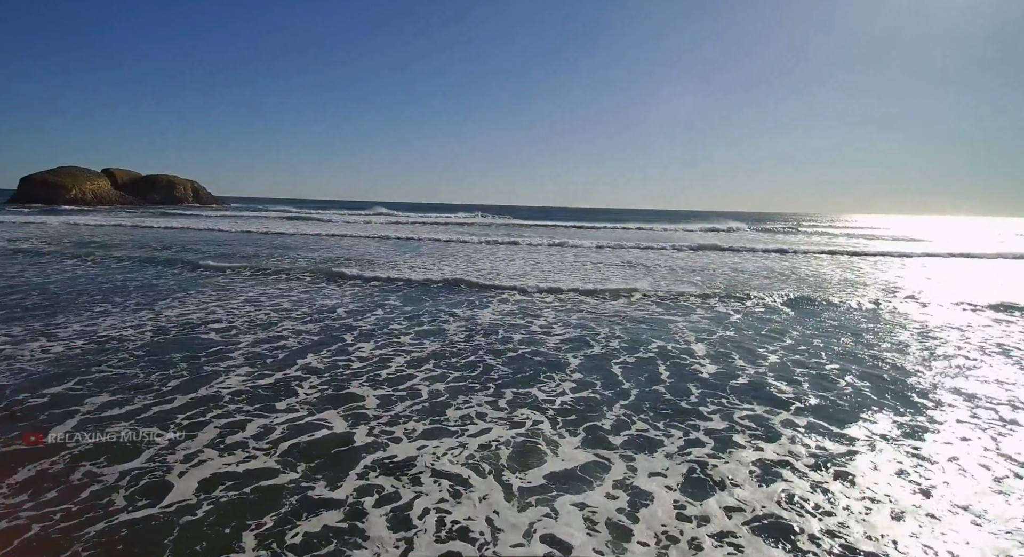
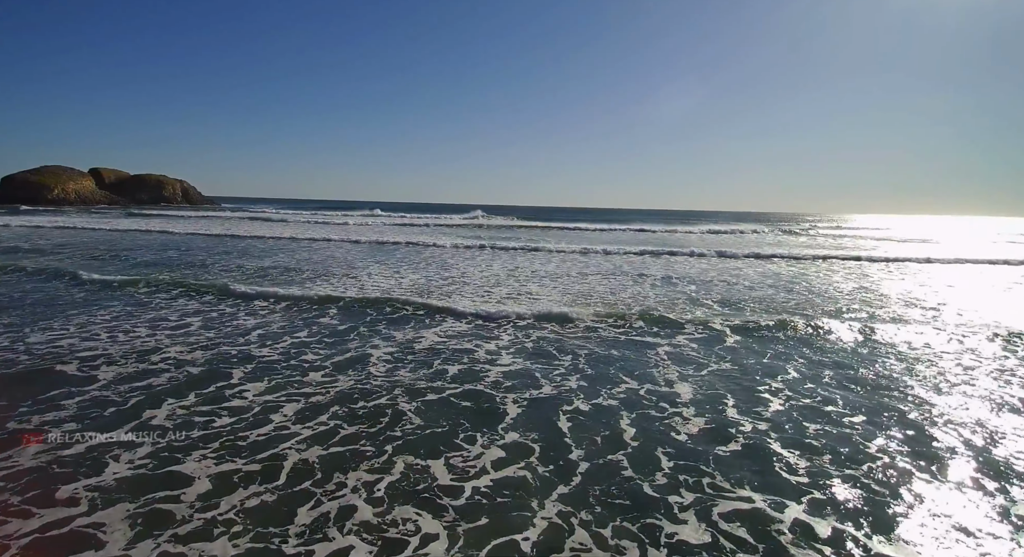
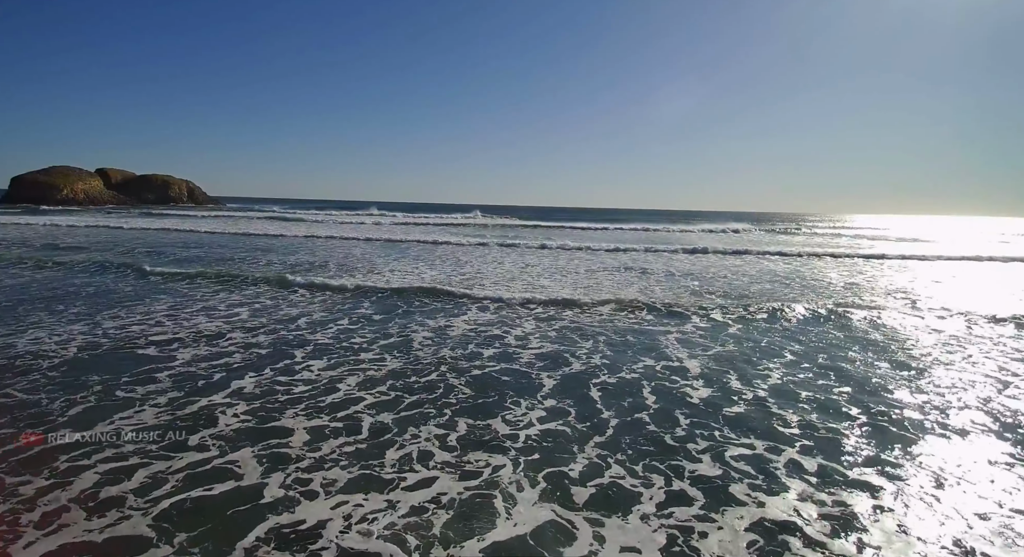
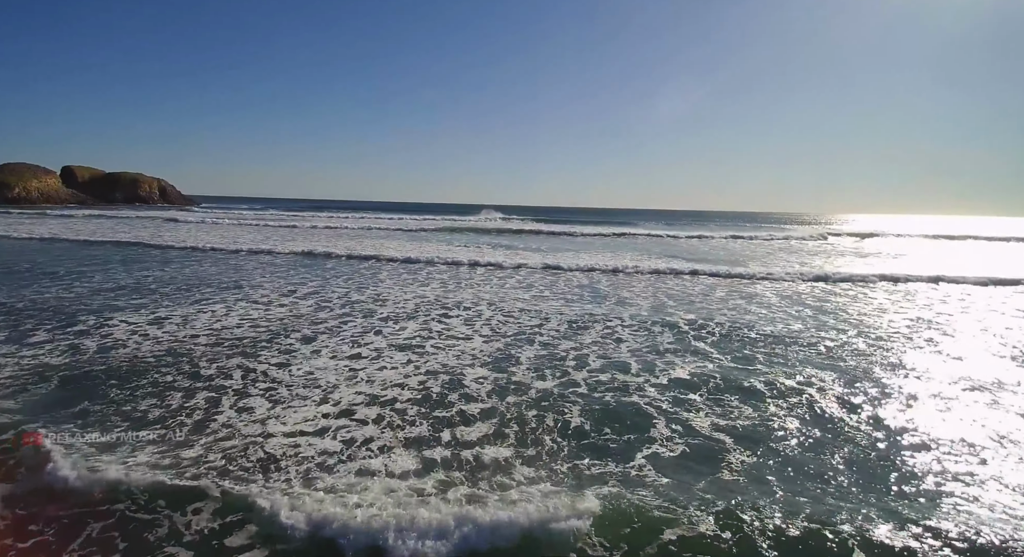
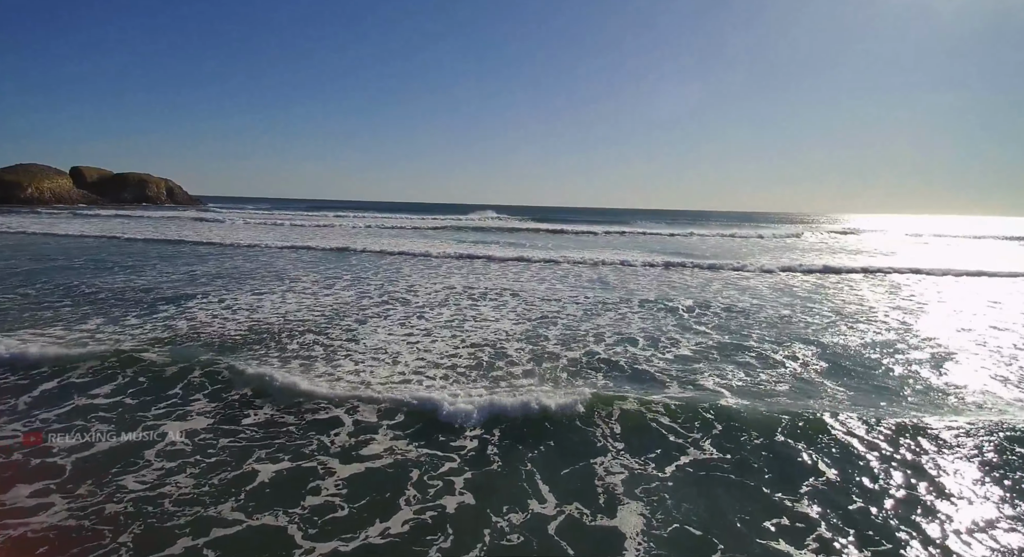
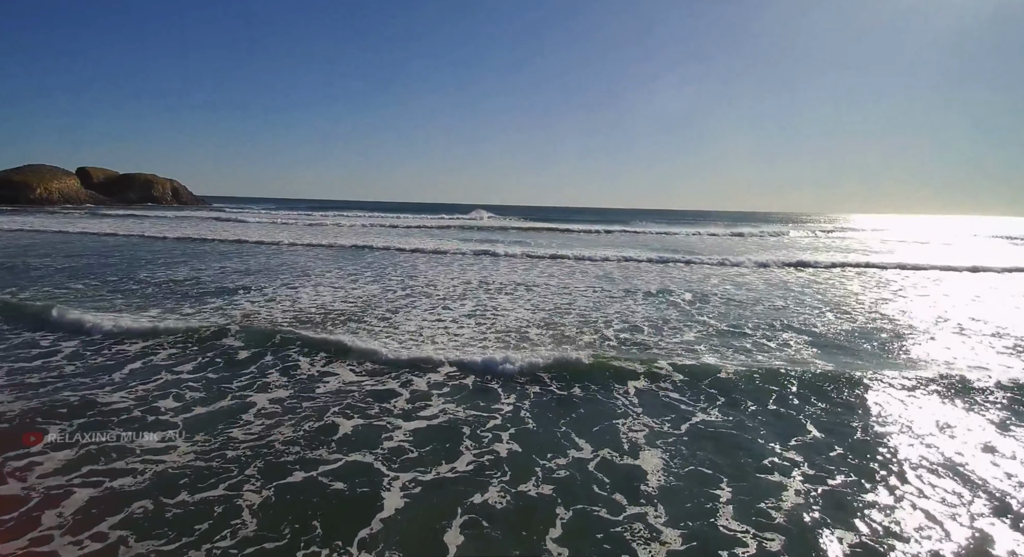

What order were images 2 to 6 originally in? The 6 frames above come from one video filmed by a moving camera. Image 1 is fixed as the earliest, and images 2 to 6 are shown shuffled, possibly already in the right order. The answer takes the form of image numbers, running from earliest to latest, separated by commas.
3, 2, 6, 5, 4
